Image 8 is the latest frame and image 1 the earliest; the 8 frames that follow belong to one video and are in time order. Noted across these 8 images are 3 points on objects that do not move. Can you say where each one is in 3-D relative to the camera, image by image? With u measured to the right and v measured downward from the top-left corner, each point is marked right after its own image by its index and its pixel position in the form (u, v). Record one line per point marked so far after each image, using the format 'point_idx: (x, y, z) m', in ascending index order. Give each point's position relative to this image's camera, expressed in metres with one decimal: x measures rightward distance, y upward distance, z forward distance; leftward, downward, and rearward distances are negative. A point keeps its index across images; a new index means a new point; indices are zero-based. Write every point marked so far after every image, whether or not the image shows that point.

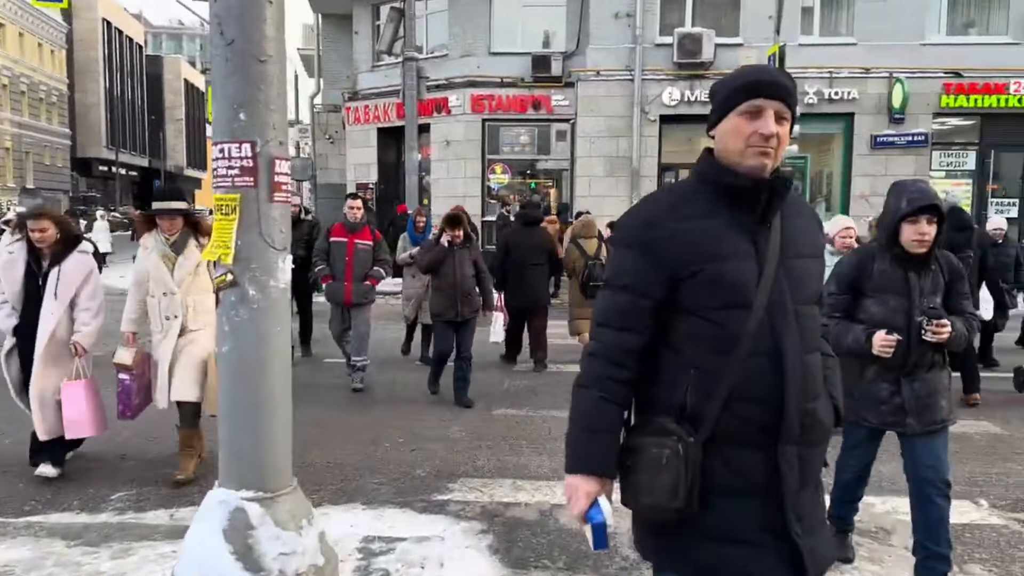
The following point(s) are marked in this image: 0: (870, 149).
0: (+8.4, +3.2, +19.0) m
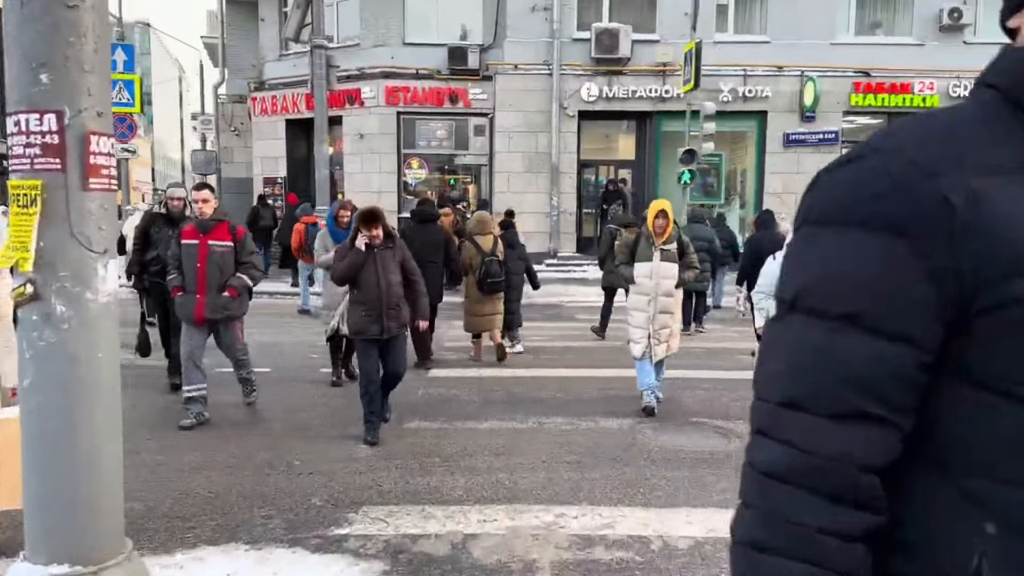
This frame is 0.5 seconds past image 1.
0: (+6.4, +3.3, +19.2) m
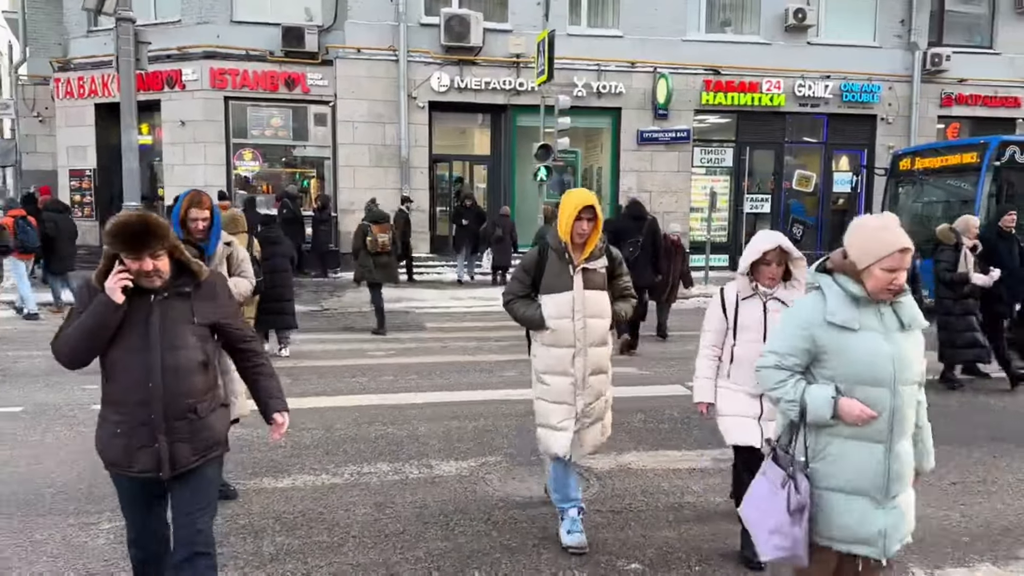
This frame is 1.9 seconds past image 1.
0: (+2.9, +3.4, +18.7) m
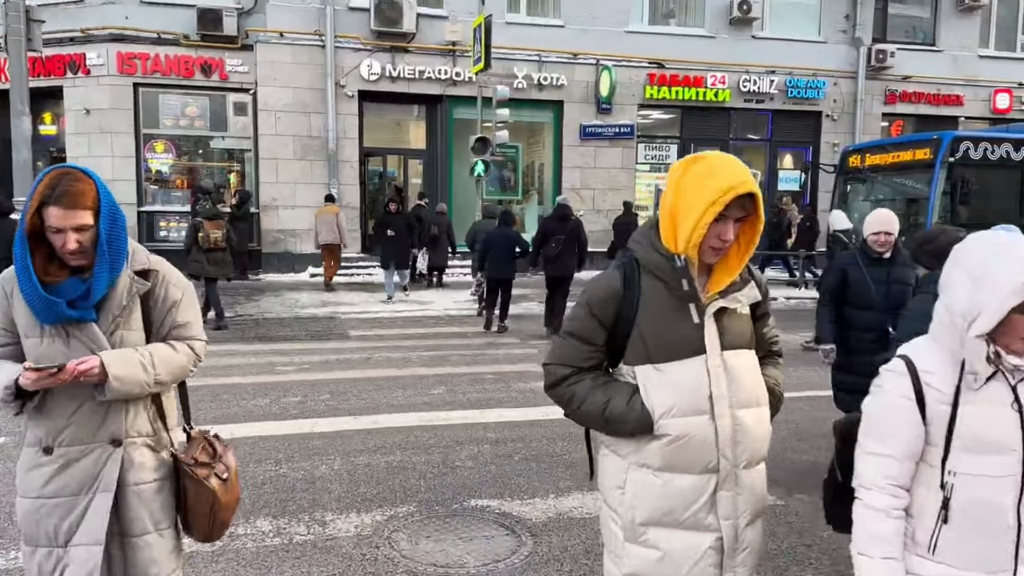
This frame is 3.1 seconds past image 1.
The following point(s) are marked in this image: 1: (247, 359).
0: (+1.5, +3.3, +17.9) m
1: (-2.9, -0.8, +8.9) m
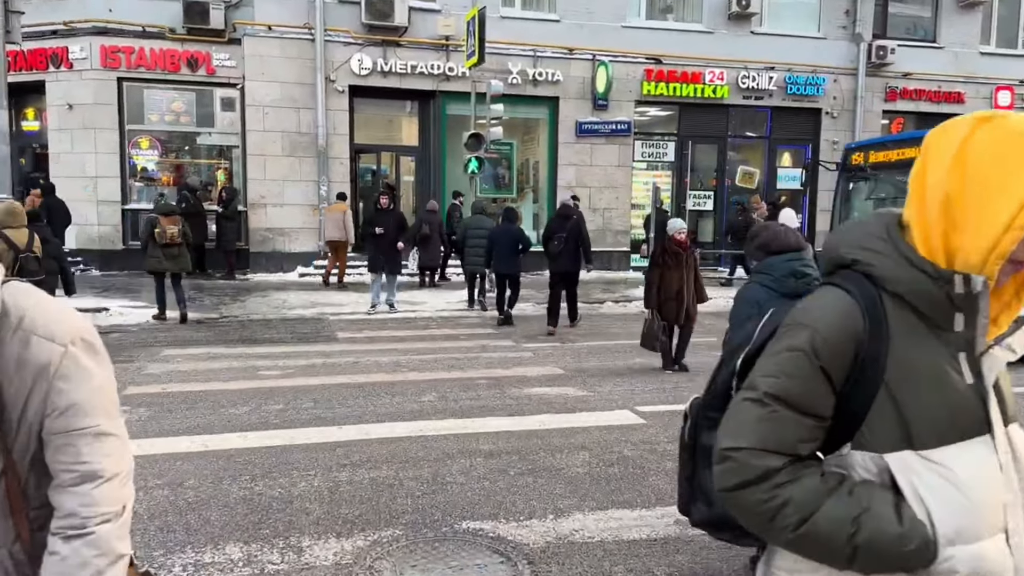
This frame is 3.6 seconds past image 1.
0: (+1.4, +3.3, +17.5) m
1: (-3.0, -0.8, +8.5) m
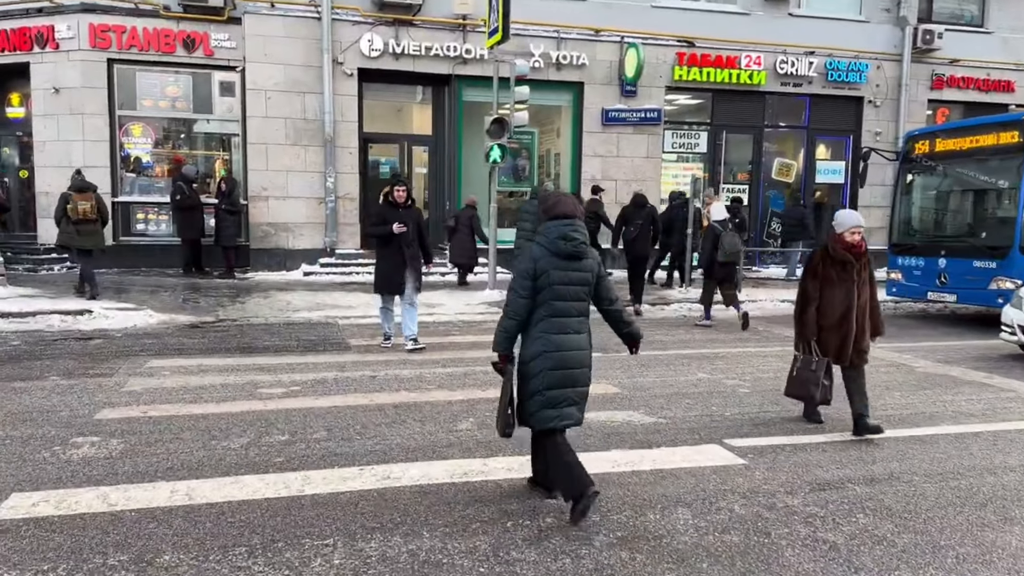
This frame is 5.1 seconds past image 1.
0: (+1.8, +3.3, +16.3) m
1: (-2.6, -0.8, +7.2) m
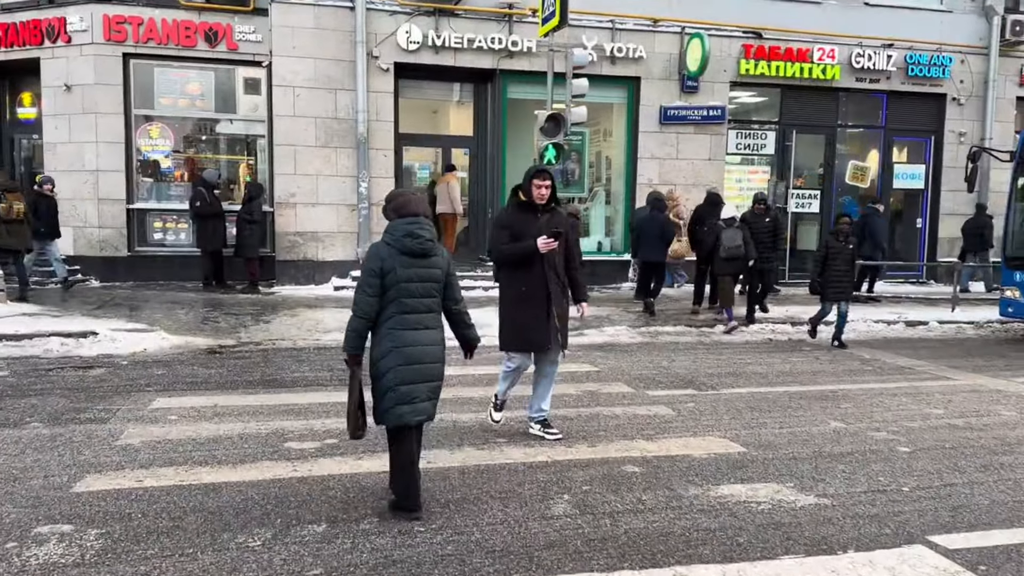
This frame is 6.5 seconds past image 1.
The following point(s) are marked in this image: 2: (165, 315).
0: (+2.7, +3.0, +14.8) m
1: (-2.0, -1.0, +5.8) m
2: (-4.7, -0.4, +10.8) m
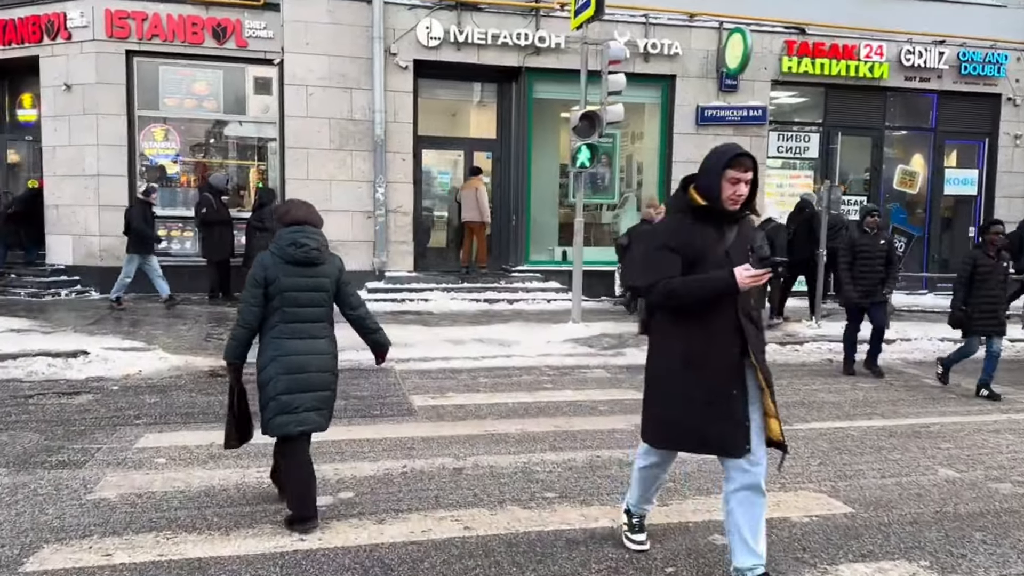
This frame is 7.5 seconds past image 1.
0: (+3.2, +2.8, +13.8) m
1: (-1.6, -1.1, +4.9) m
2: (-4.3, -0.5, +10.0) m
